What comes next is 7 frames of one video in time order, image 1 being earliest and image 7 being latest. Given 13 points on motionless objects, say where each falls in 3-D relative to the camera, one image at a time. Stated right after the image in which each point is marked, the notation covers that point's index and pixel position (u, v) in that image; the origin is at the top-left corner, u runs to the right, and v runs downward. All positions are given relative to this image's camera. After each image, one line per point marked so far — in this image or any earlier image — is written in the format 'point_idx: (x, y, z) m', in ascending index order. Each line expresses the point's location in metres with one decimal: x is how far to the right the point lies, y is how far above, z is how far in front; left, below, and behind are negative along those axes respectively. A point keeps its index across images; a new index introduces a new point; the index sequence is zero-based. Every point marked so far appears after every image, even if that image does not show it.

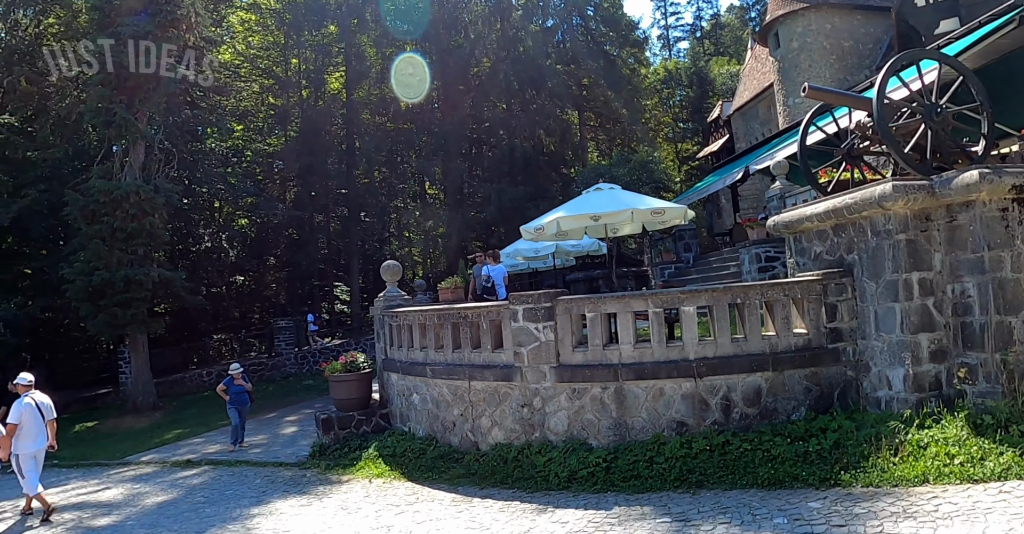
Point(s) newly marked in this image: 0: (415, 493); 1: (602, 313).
0: (-1.1, -2.5, +7.8) m
1: (+1.0, -0.5, +8.1) m
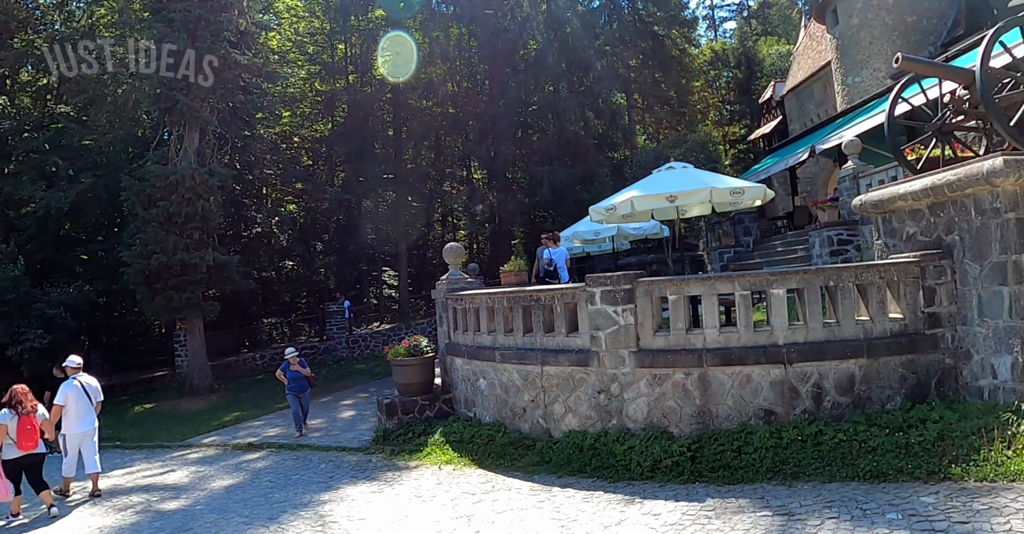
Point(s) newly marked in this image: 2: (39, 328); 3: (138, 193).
0: (-0.2, -2.3, +7.6) m
1: (+1.9, -0.3, +7.7) m
2: (-11.2, -1.4, +16.8) m
3: (-8.5, +1.7, +16.1) m
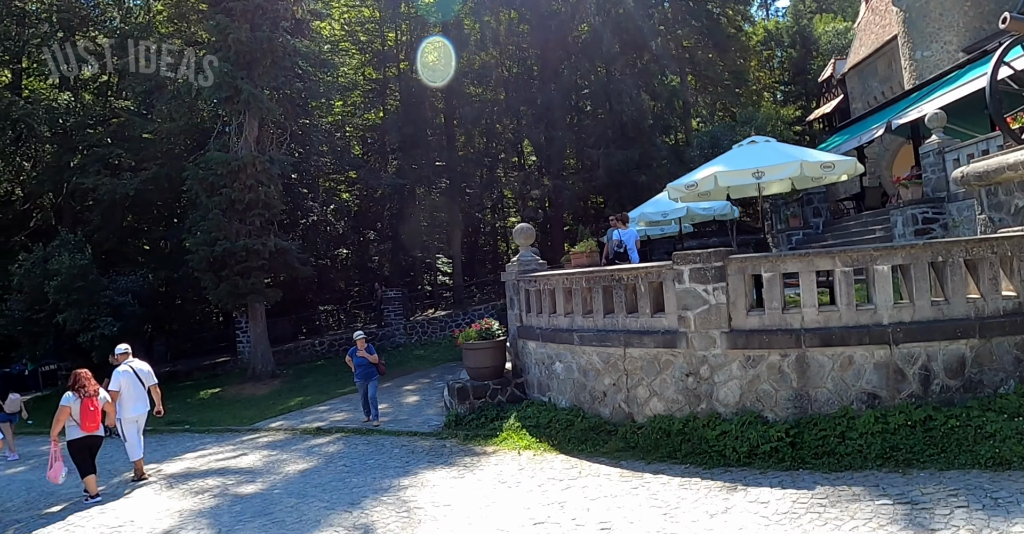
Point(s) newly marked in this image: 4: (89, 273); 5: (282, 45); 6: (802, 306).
0: (+0.6, -2.0, +7.3) m
1: (+2.8, -0.1, +7.3) m
2: (-9.7, -1.1, +17.1) m
3: (-7.1, +2.0, +16.3) m
4: (-10.3, -0.1, +17.3) m
5: (-5.9, +5.7, +18.3) m
6: (+3.0, -0.4, +7.3) m
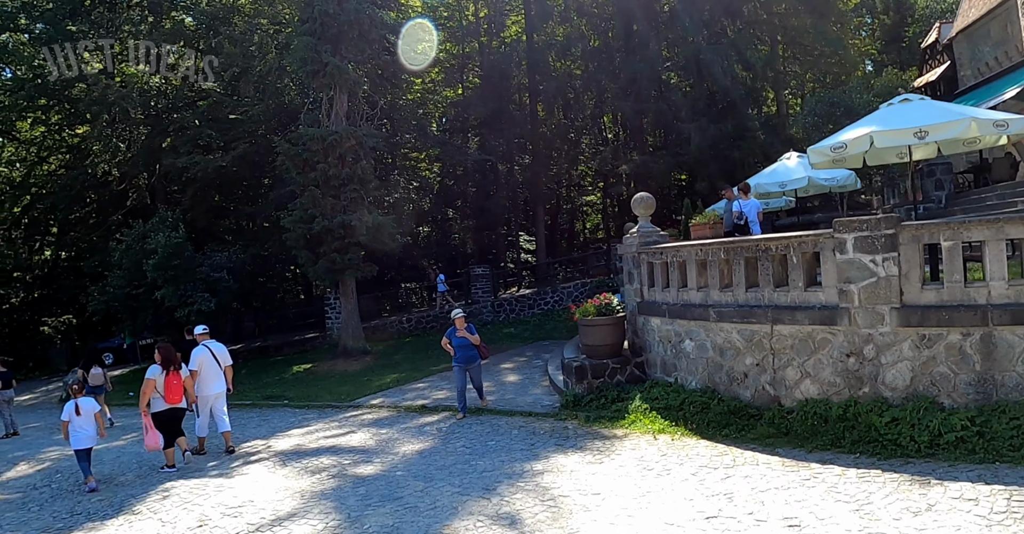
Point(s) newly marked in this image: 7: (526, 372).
0: (+2.0, -1.7, +6.7) m
1: (+4.1, +0.2, +6.4) m
2: (-7.5, -0.6, +17.3) m
3: (-4.9, +2.5, +16.2) m
4: (-8.0, +0.4, +17.5) m
5: (-3.6, +6.3, +18.0) m
6: (+4.3, -0.1, +6.4) m
7: (+0.3, -1.9, +12.8) m
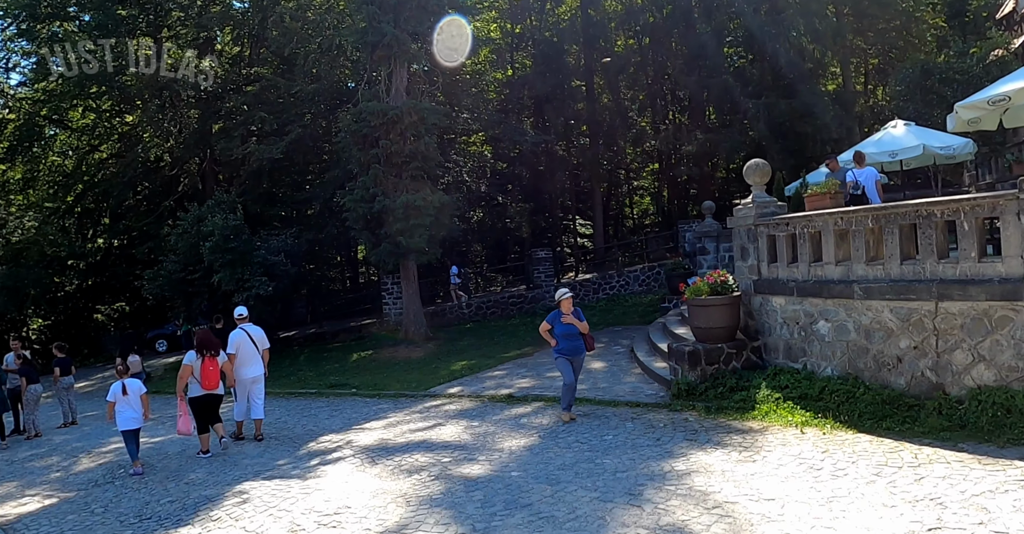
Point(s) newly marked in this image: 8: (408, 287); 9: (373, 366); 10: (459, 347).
0: (+3.1, -1.5, +5.7) m
1: (+5.1, +0.5, +5.3) m
2: (-5.9, -0.2, +16.8) m
3: (-3.4, +2.9, +15.5) m
4: (-6.5, +0.8, +17.0) m
5: (-2.0, +6.7, +17.2) m
6: (+5.3, +0.2, +5.3) m
7: (+1.6, -1.5, +11.8) m
8: (-2.4, -0.5, +16.7) m
9: (-2.9, -2.1, +14.8) m
10: (-1.2, -1.7, +15.4) m
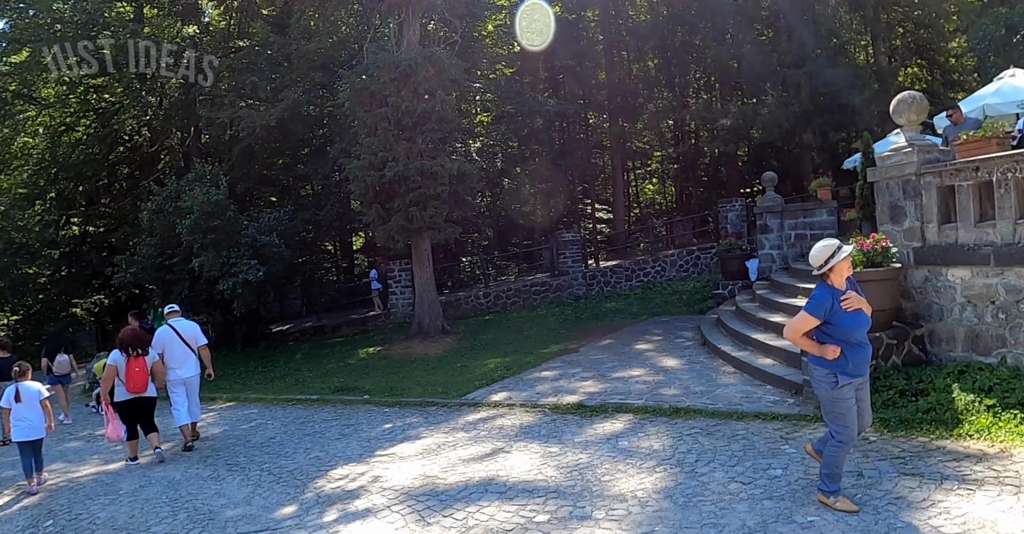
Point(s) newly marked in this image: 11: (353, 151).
0: (+3.8, -1.2, +3.5) m
1: (+5.8, +0.8, +3.2) m
2: (-5.3, +0.2, +14.5) m
3: (-2.8, +3.2, +13.2) m
4: (-5.9, +1.1, +14.7) m
5: (-1.5, +7.1, +14.9) m
6: (+6.1, +0.5, +3.1) m
7: (+2.3, -1.2, +9.7) m
8: (-1.8, -0.1, +14.4) m
9: (-2.3, -1.8, +12.6) m
10: (-0.6, -1.4, +13.1) m
11: (-3.1, +2.2, +13.7) m
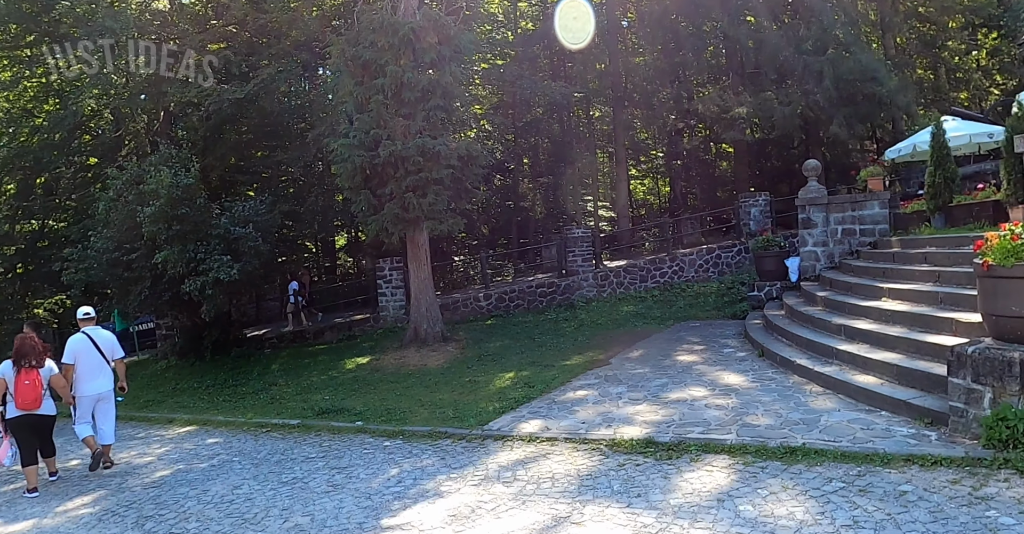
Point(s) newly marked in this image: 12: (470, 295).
0: (+4.2, -1.1, +2.0) m
1: (+6.3, +0.9, +1.7) m
2: (-5.2, +0.2, +12.7) m
3: (-2.7, +3.3, +11.5) m
4: (-5.7, +1.2, +12.9) m
5: (-1.3, +7.1, +13.2) m
6: (+6.5, +0.6, +1.6) m
7: (+2.5, -1.1, +8.0) m
8: (-1.7, -0.1, +12.7) m
9: (-2.1, -1.7, +10.8) m
10: (-0.4, -1.4, +11.5) m
11: (-2.9, +2.2, +11.9) m
12: (-1.1, -0.7, +16.2) m
